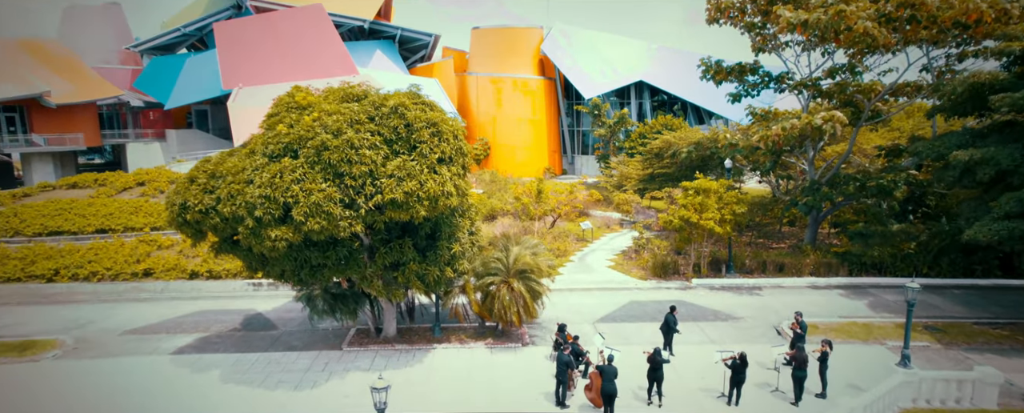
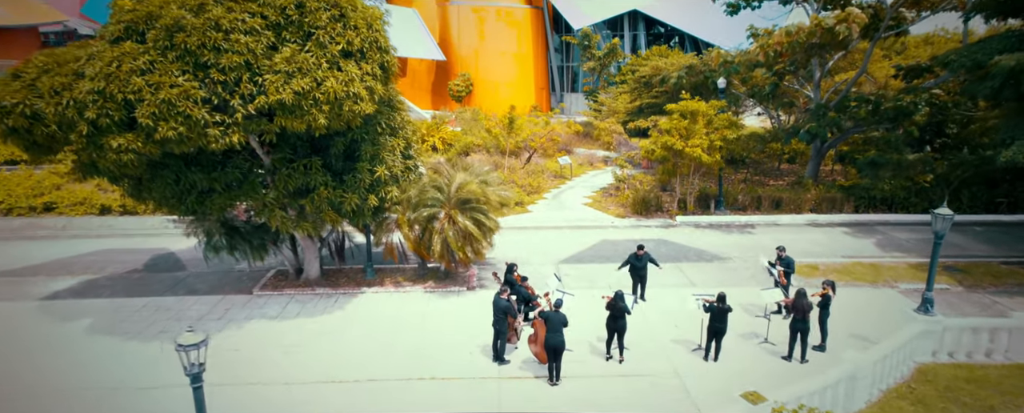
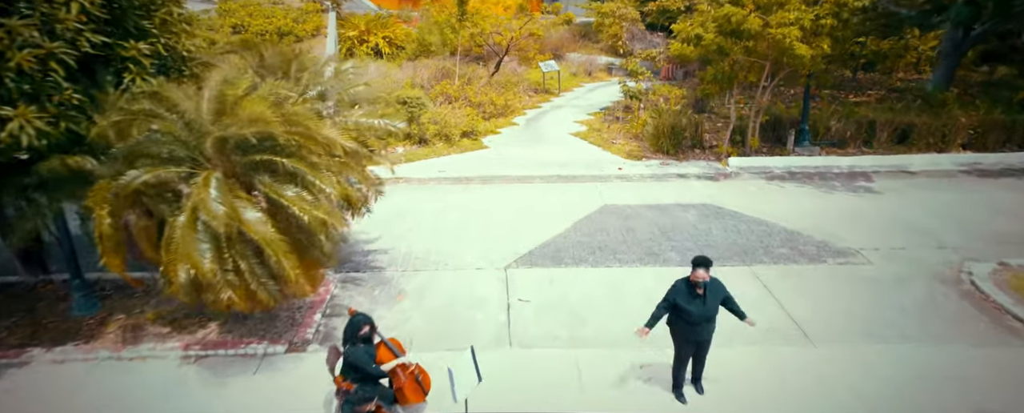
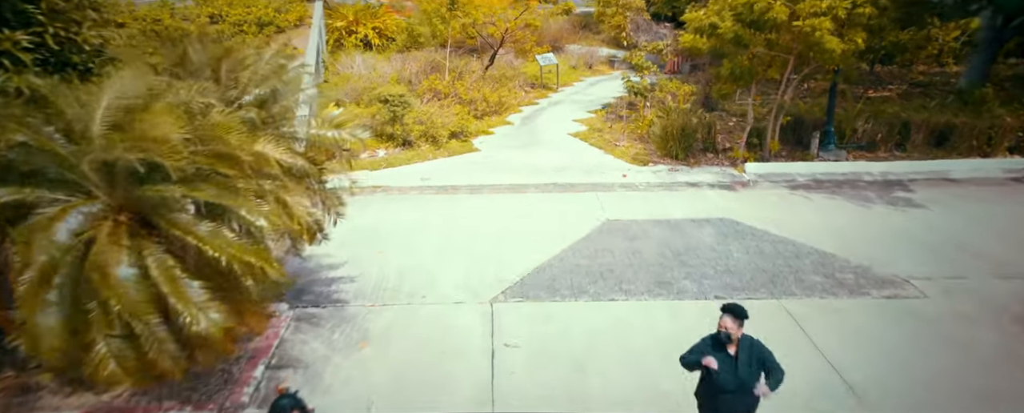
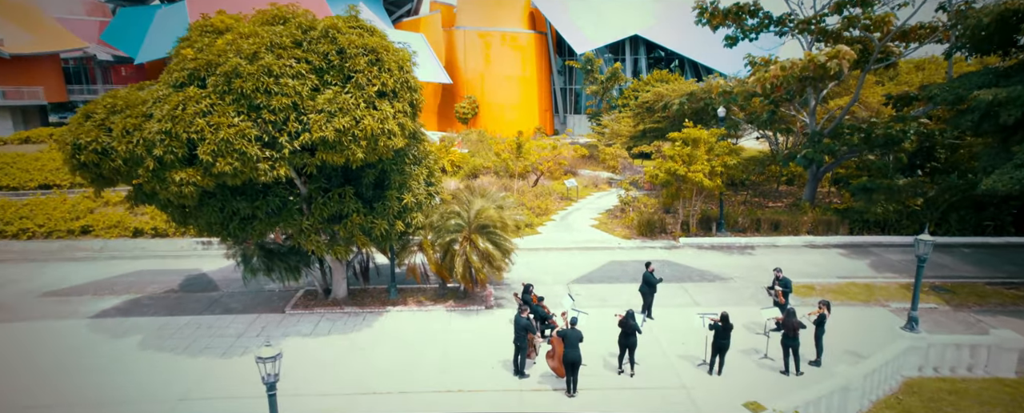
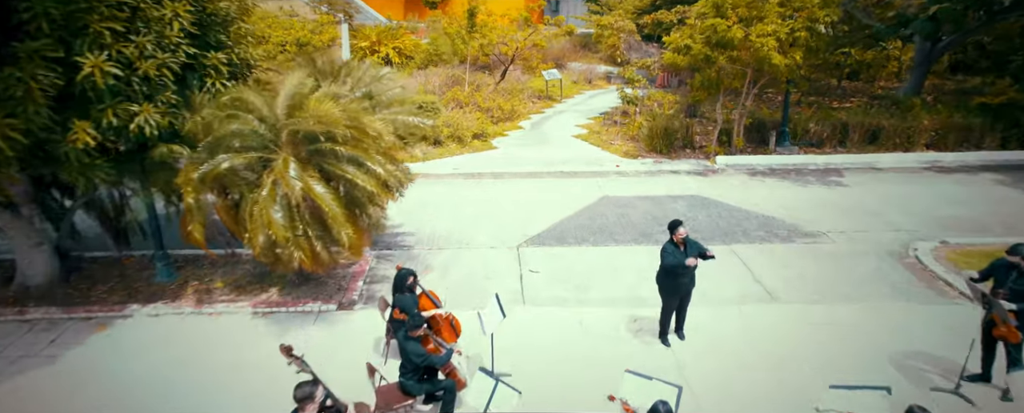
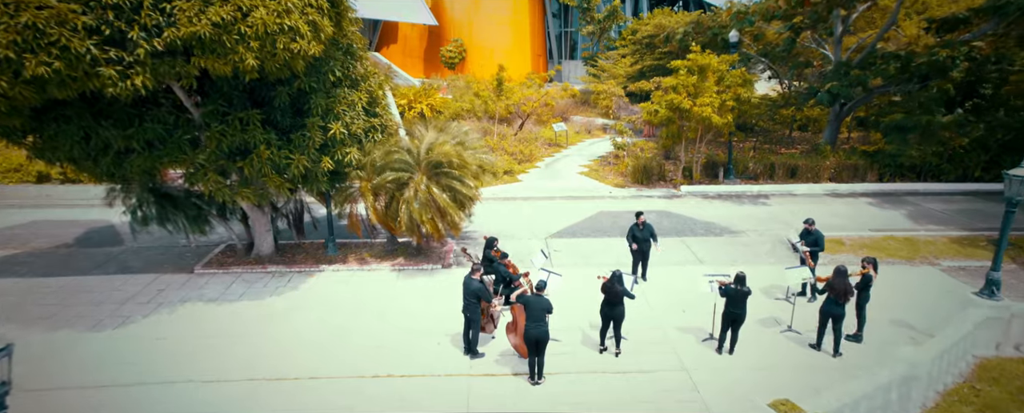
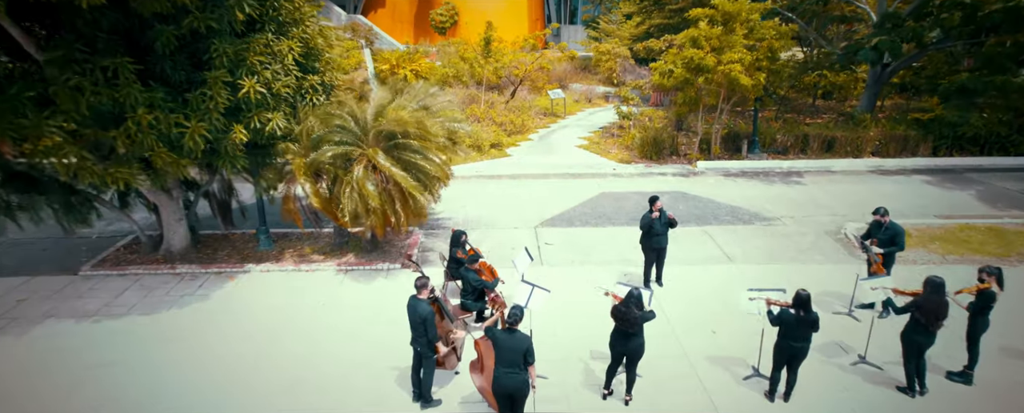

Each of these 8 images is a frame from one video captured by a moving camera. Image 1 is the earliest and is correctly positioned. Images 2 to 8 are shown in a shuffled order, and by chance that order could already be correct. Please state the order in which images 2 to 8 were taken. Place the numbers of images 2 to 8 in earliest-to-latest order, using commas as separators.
5, 2, 7, 8, 6, 3, 4
